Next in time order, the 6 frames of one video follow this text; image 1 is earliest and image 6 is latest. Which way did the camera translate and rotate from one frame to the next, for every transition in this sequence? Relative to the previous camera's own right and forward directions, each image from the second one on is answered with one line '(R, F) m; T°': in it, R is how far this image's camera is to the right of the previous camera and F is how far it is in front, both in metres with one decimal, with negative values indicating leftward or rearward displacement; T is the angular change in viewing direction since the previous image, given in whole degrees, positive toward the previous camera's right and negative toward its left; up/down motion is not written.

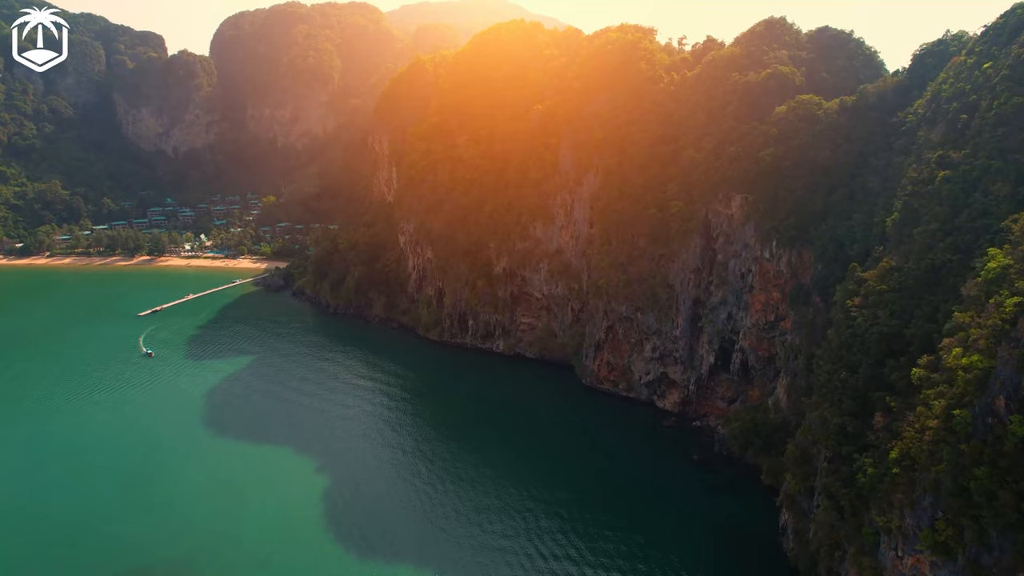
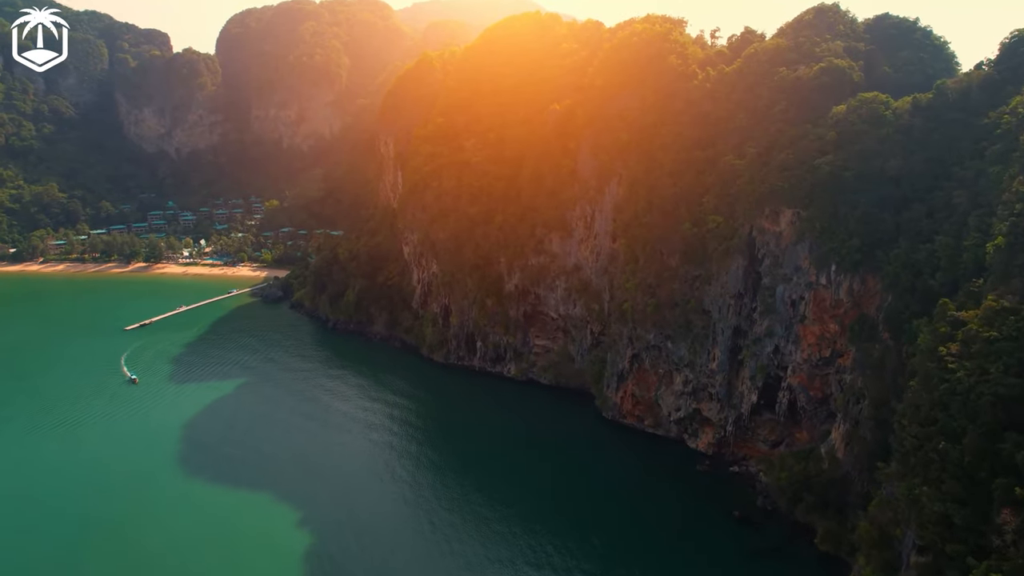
(+0.1, +5.4) m; -1°
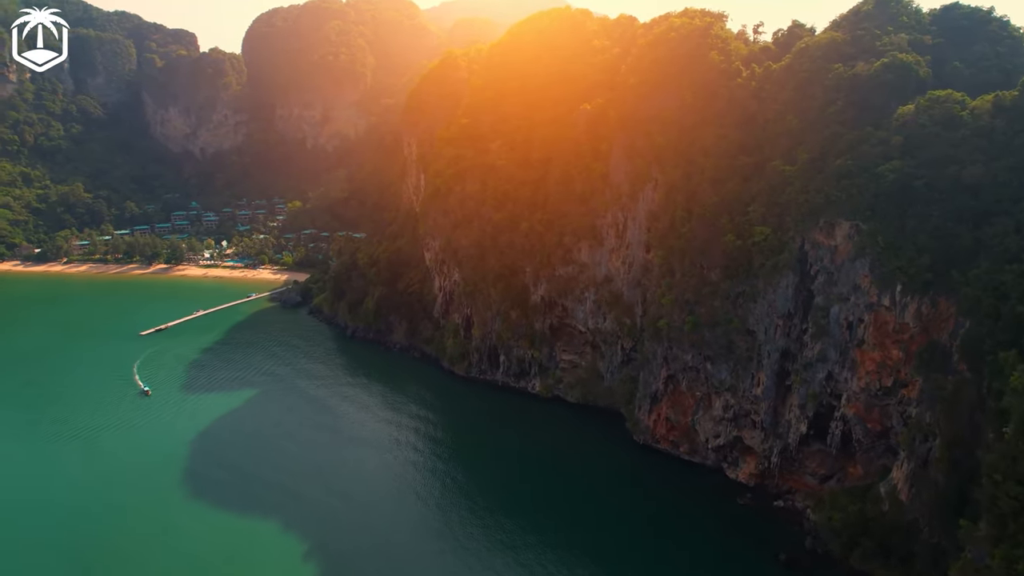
(-0.1, +2.9) m; -2°
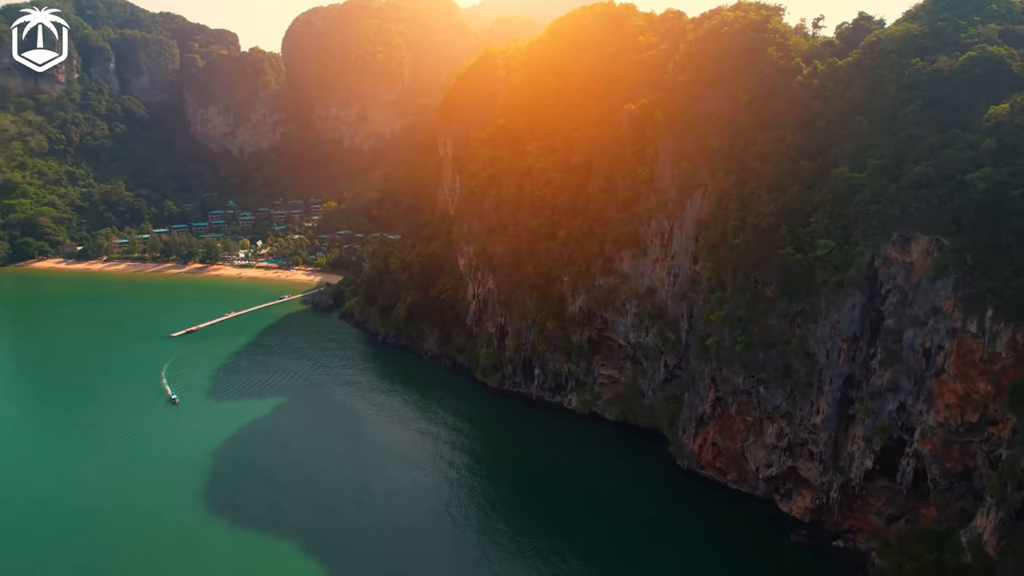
(-0.1, +2.4) m; -3°
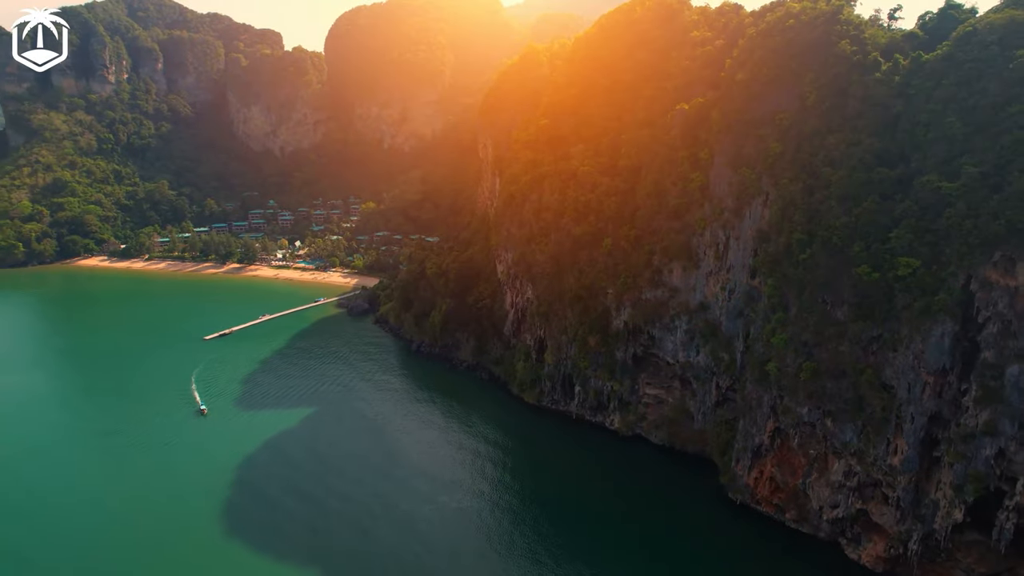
(-0.1, +2.7) m; -4°
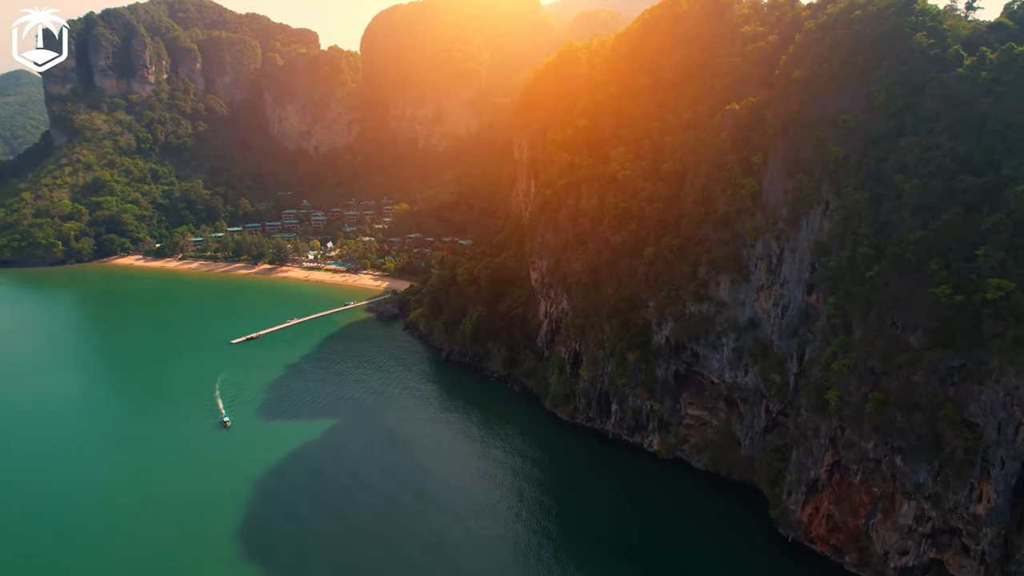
(-0.1, +2.5) m; -3°
